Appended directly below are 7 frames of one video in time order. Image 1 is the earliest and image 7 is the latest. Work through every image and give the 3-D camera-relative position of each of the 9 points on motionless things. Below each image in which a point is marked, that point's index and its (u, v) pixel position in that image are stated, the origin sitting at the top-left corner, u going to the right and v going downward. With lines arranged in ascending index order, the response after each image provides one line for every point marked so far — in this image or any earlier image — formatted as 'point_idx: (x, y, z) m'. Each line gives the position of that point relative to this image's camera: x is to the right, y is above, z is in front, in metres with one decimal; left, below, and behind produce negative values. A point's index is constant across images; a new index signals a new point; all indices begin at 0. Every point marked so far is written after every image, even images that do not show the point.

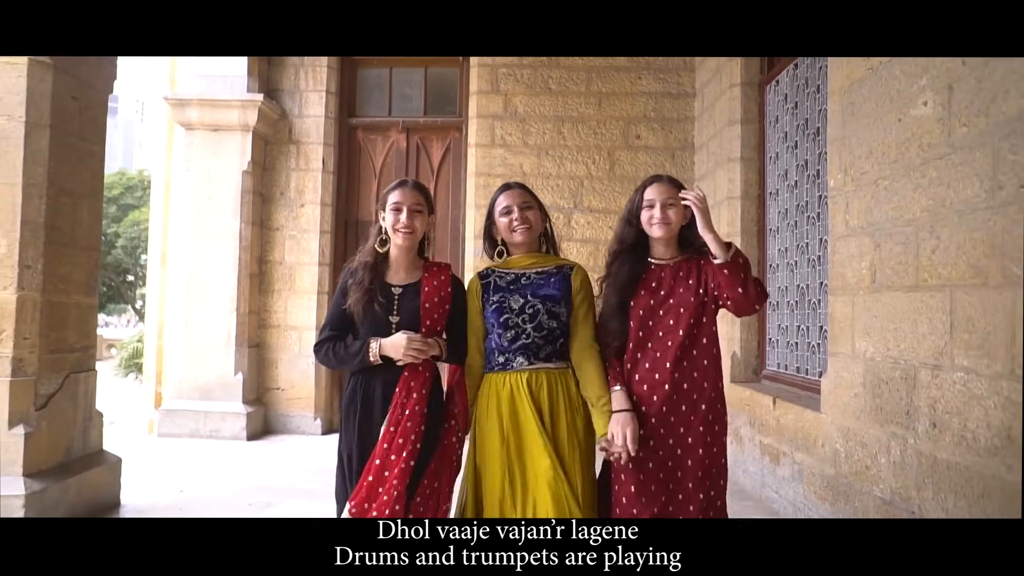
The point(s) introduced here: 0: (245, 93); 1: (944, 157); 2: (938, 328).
0: (-1.4, +1.1, +4.5) m
1: (+1.0, +0.3, +1.9) m
2: (+1.0, -0.1, +1.9) m
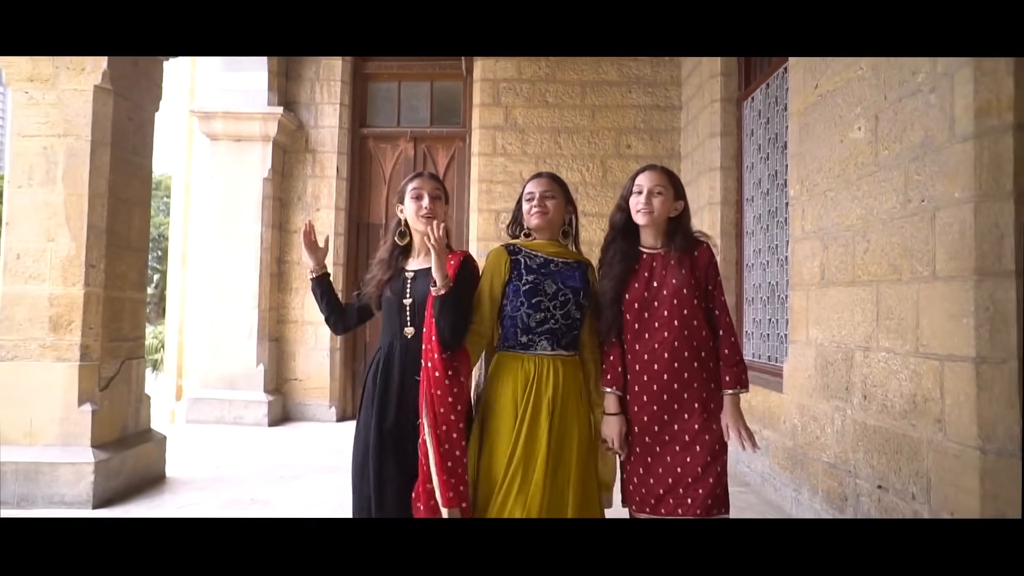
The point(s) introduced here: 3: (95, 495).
0: (-1.4, +1.1, +4.9) m
1: (+1.0, +0.3, +2.3) m
2: (+1.0, -0.1, +2.3) m
3: (-1.4, -0.7, +2.8) m
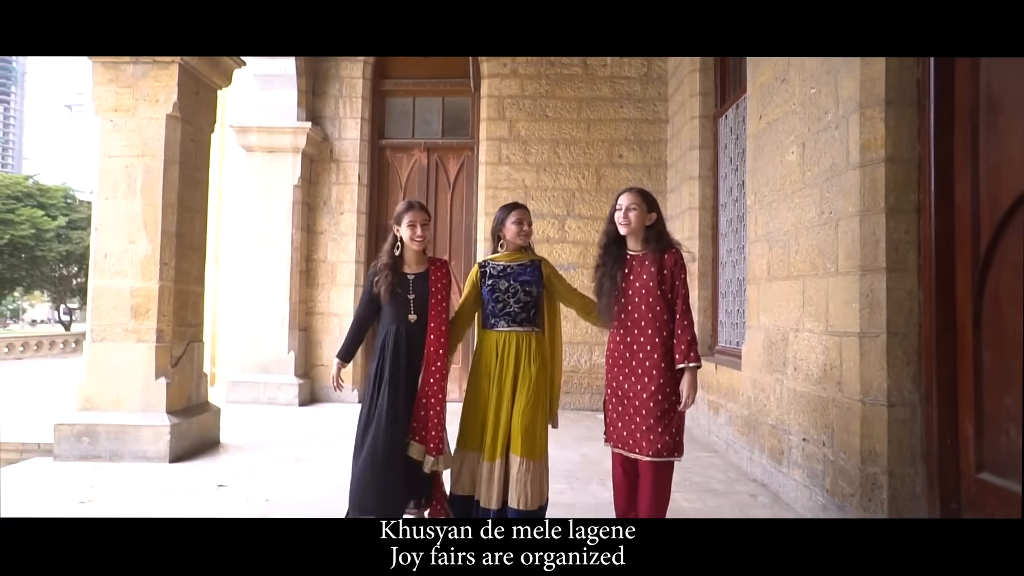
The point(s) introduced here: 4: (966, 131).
0: (-1.4, +1.1, +5.5) m
1: (+1.0, +0.3, +2.9) m
2: (+1.0, -0.1, +2.9) m
3: (-1.4, -0.7, +3.3) m
4: (+1.1, +0.4, +2.1) m
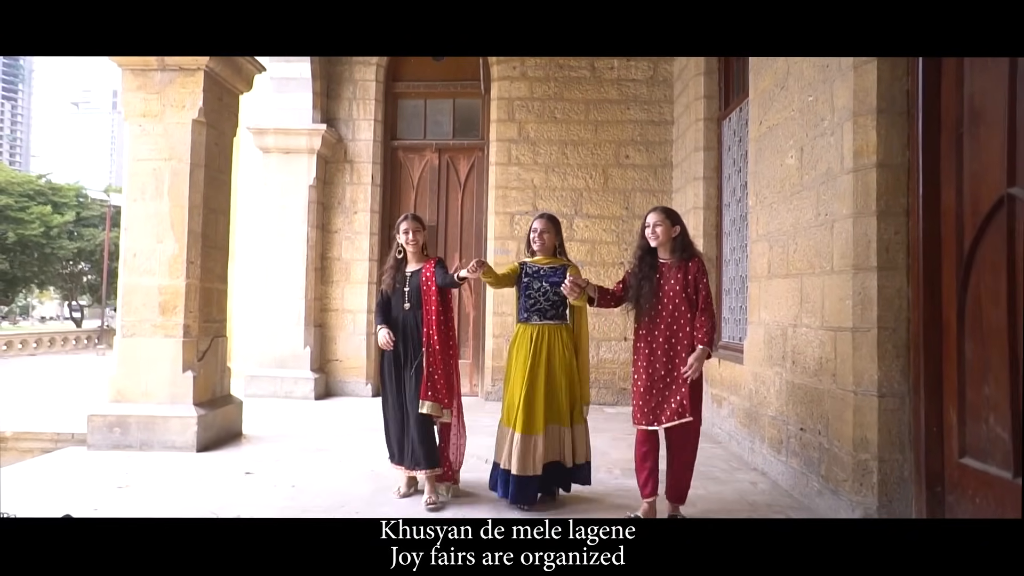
0: (-1.4, +1.1, +5.7) m
1: (+1.0, +0.3, +3.0) m
2: (+1.0, 0.0, +3.0) m
3: (-1.3, -0.6, +3.5) m
4: (+1.2, +0.4, +2.2) m
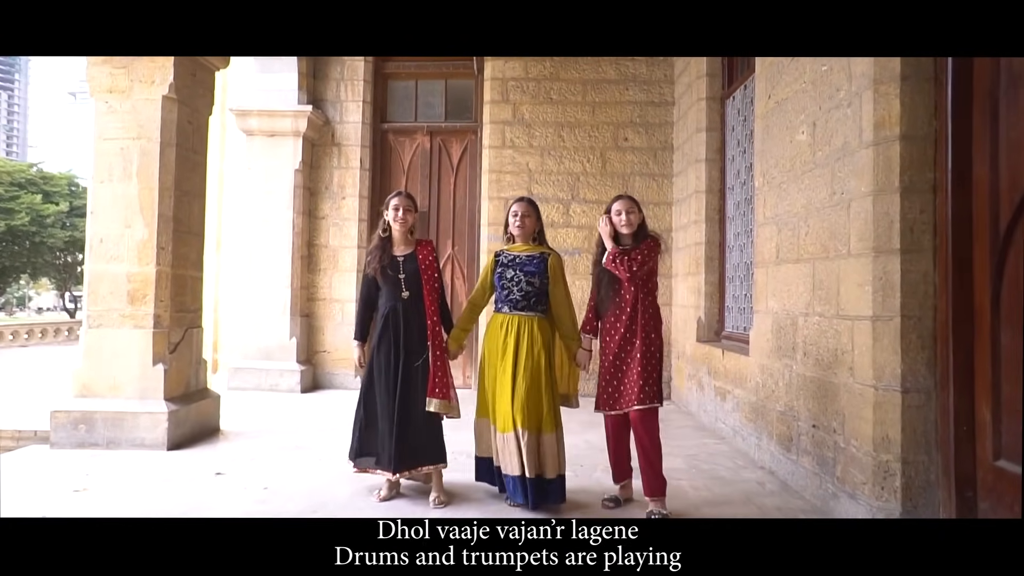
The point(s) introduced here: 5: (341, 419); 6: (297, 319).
0: (-1.4, +1.2, +5.4) m
1: (+1.0, +0.4, +2.8) m
2: (+1.0, 0.0, +2.8) m
3: (-1.4, -0.6, +3.3) m
4: (+1.1, +0.4, +2.0) m
5: (-0.9, -0.7, +4.5) m
6: (-1.4, -0.2, +5.5) m
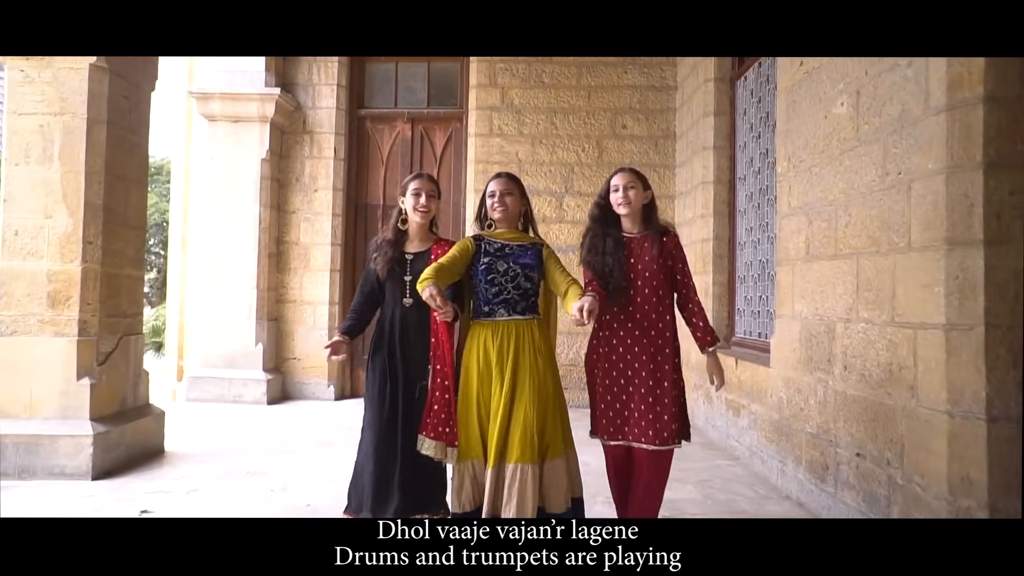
0: (-1.5, +1.2, +5.0) m
1: (+0.9, +0.4, +2.3) m
2: (+0.9, 0.0, +2.3) m
3: (-1.4, -0.6, +2.8) m
4: (+1.1, +0.4, +1.5) m
5: (-1.0, -0.7, +4.0) m
6: (-1.5, -0.2, +5.1) m
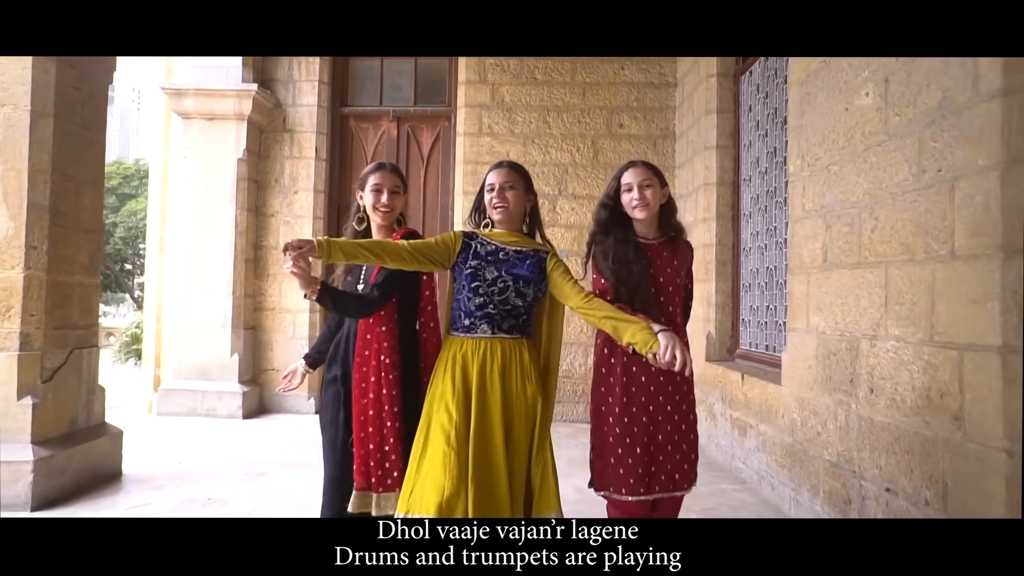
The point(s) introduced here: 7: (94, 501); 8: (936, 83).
0: (-1.5, +1.1, +4.7) m
1: (+0.9, +0.4, +2.1) m
2: (+0.9, 0.0, +2.1) m
3: (-1.4, -0.6, +2.5) m
4: (+1.1, +0.4, +1.3) m
5: (-1.0, -0.8, +3.8) m
6: (-1.6, -0.3, +4.8) m
7: (-1.4, -0.7, +2.7) m
8: (+0.9, +0.4, +1.8) m
